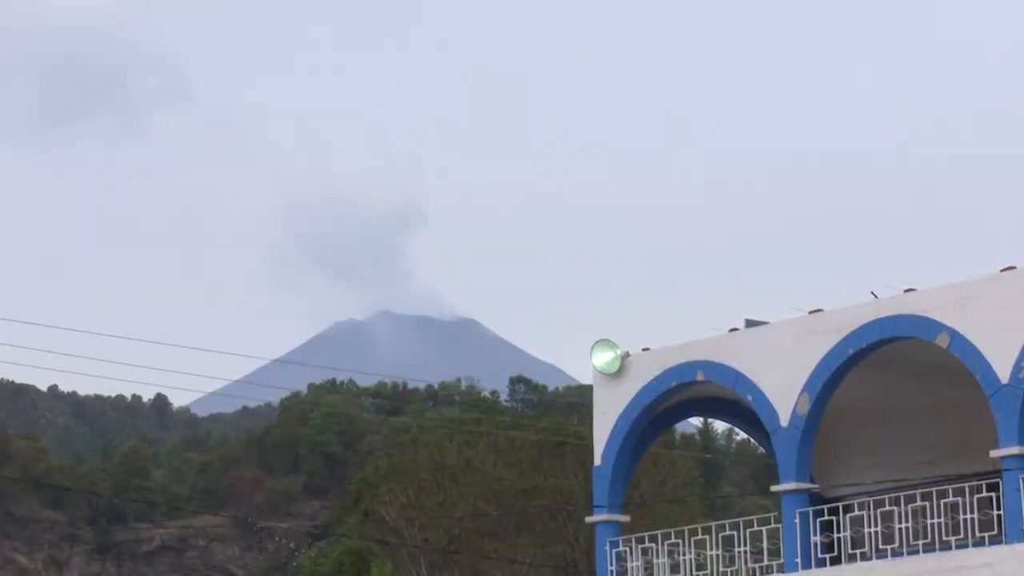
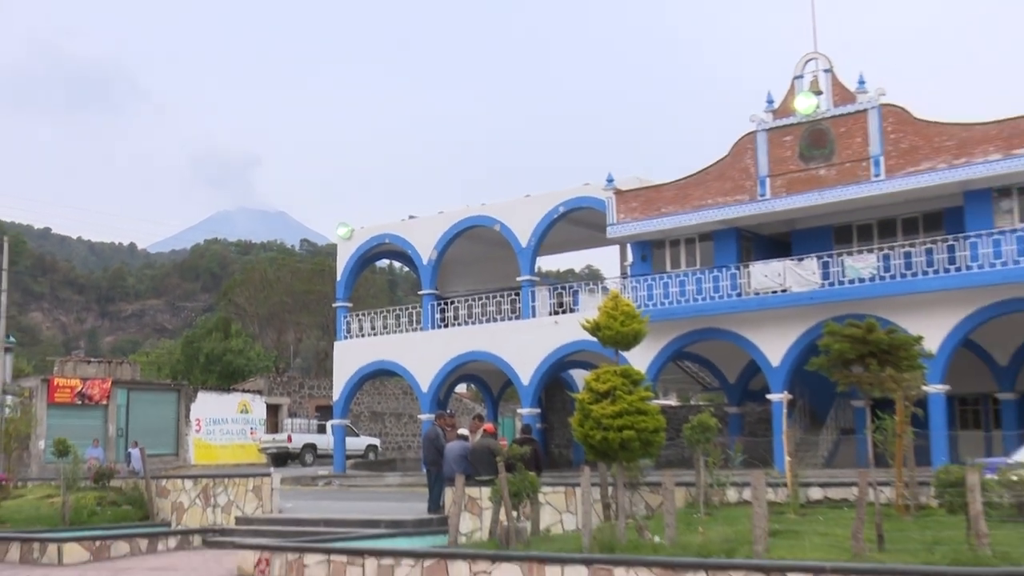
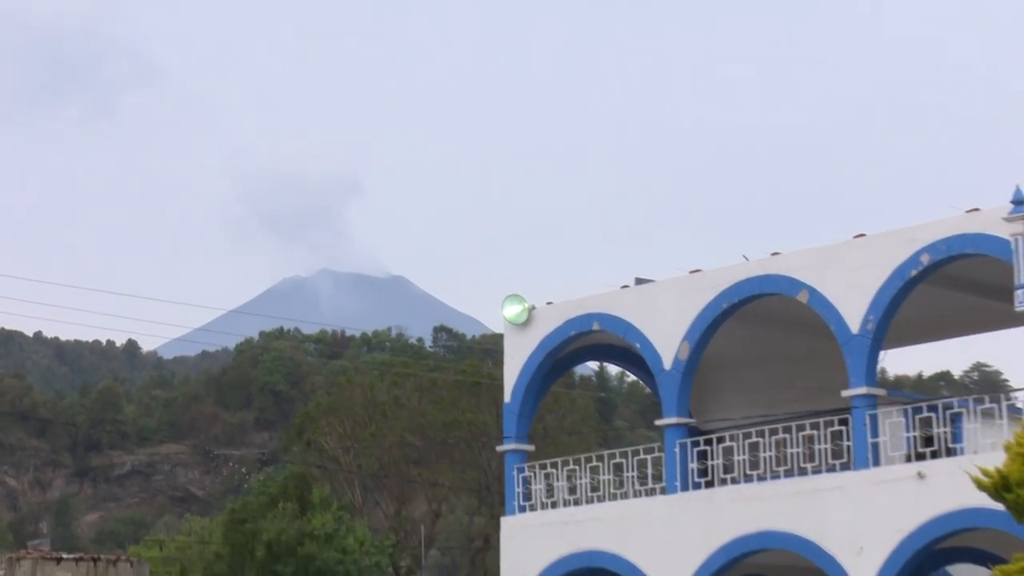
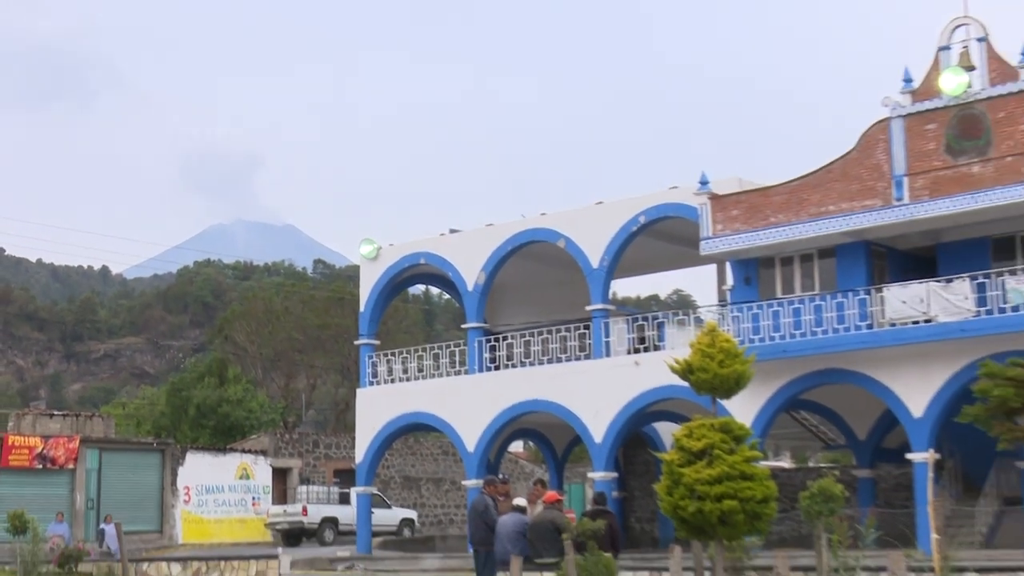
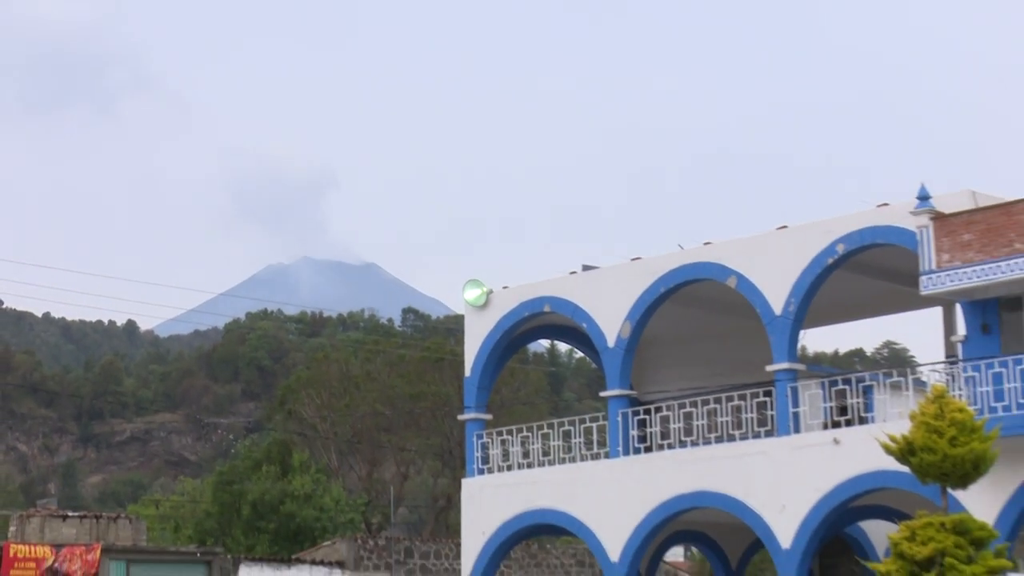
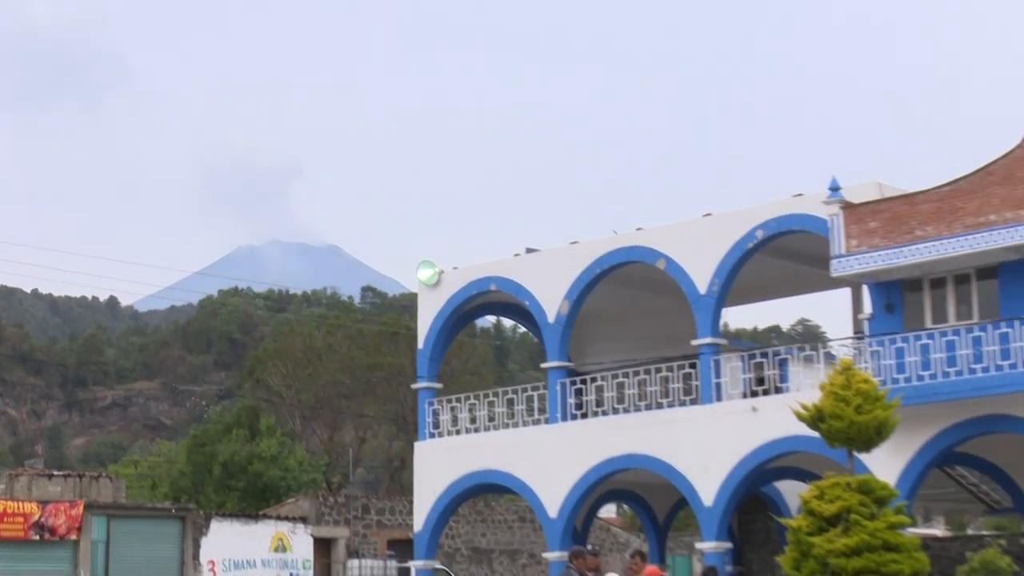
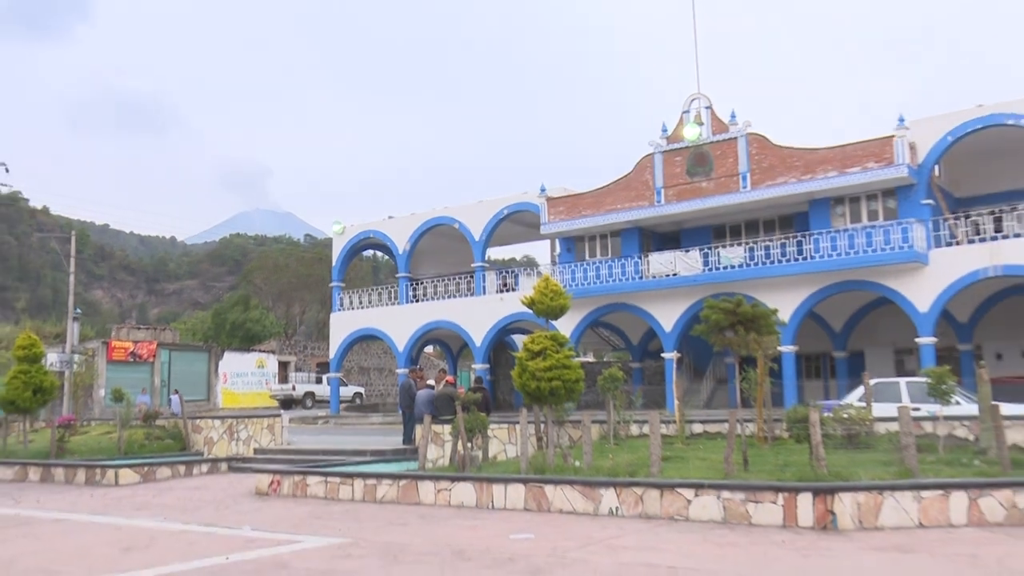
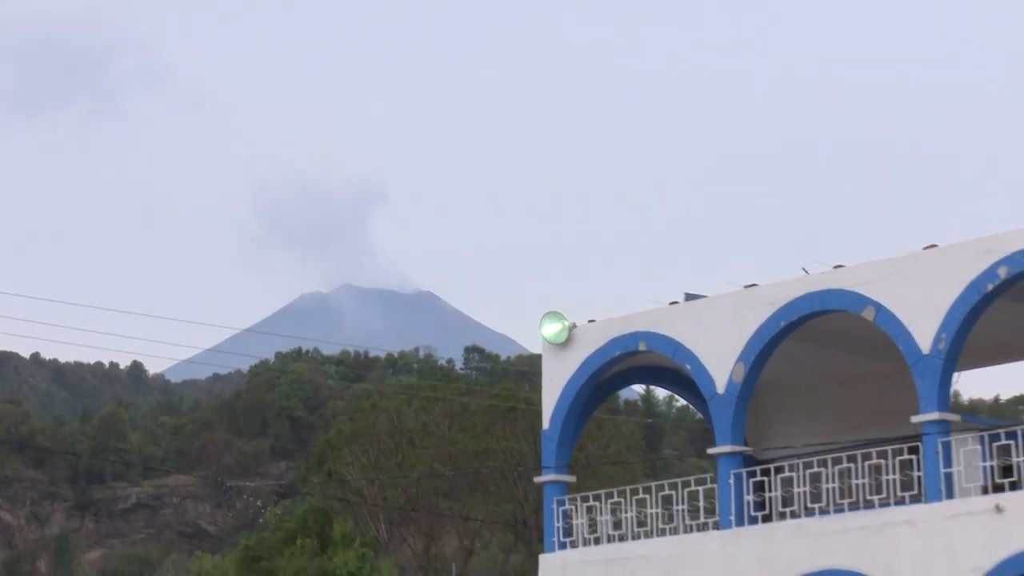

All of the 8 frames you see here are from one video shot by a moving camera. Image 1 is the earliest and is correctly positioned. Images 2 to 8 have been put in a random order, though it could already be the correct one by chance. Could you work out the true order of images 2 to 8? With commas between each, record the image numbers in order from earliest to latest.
8, 3, 5, 6, 4, 2, 7
